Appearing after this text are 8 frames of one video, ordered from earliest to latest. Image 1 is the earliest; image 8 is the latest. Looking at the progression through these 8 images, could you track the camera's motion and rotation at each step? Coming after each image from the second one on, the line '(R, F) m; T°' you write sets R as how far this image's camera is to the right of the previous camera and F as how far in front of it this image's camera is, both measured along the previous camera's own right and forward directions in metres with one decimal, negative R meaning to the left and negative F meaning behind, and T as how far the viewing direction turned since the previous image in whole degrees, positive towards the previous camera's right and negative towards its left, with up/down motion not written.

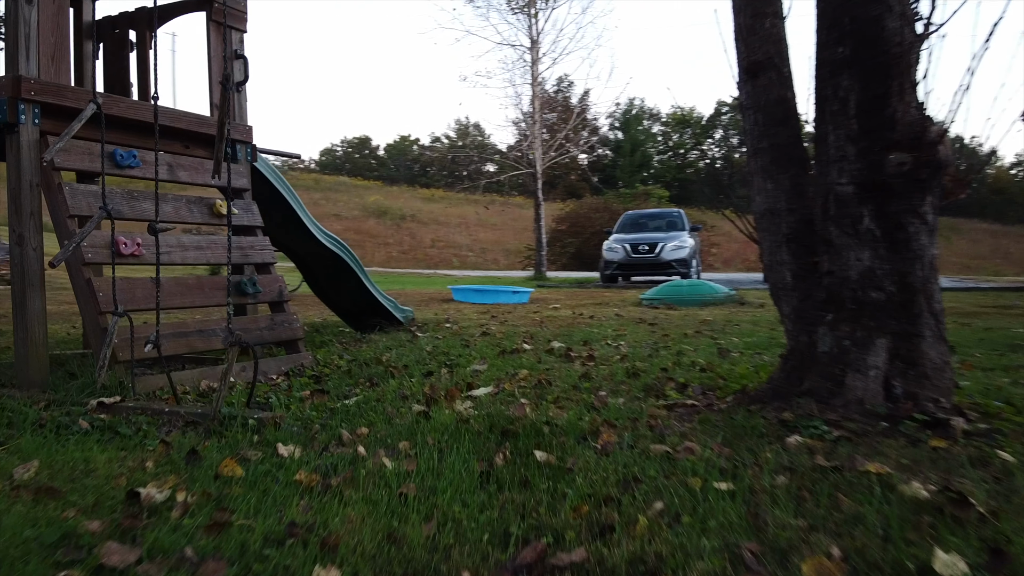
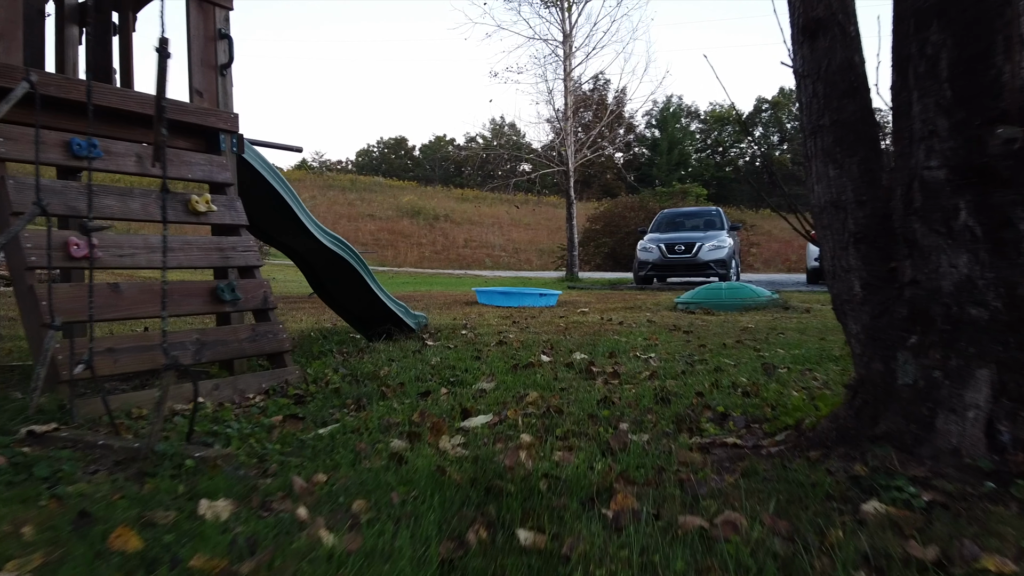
(+0.1, +0.6) m; -3°
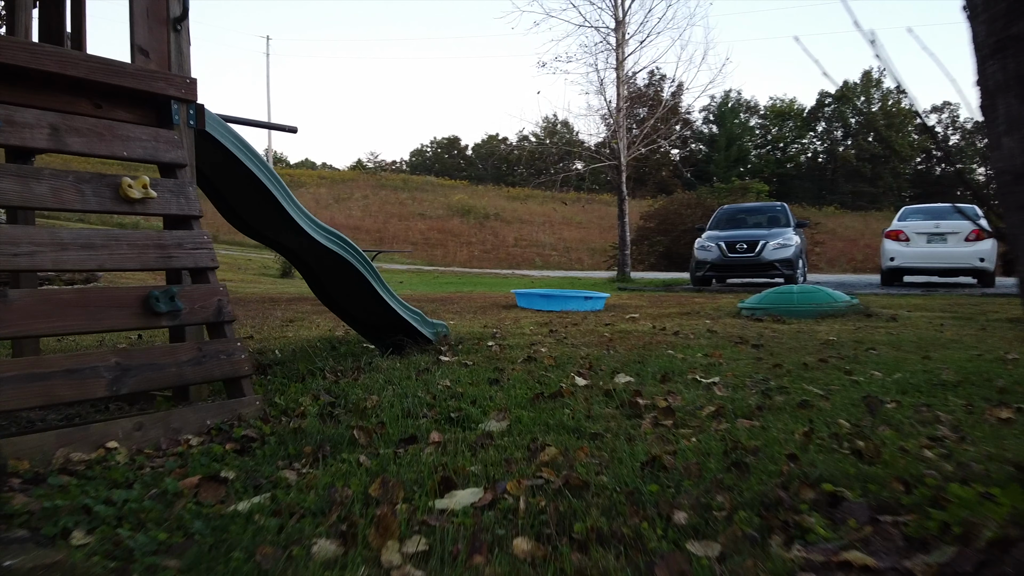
(+0.1, +1.0) m; -4°
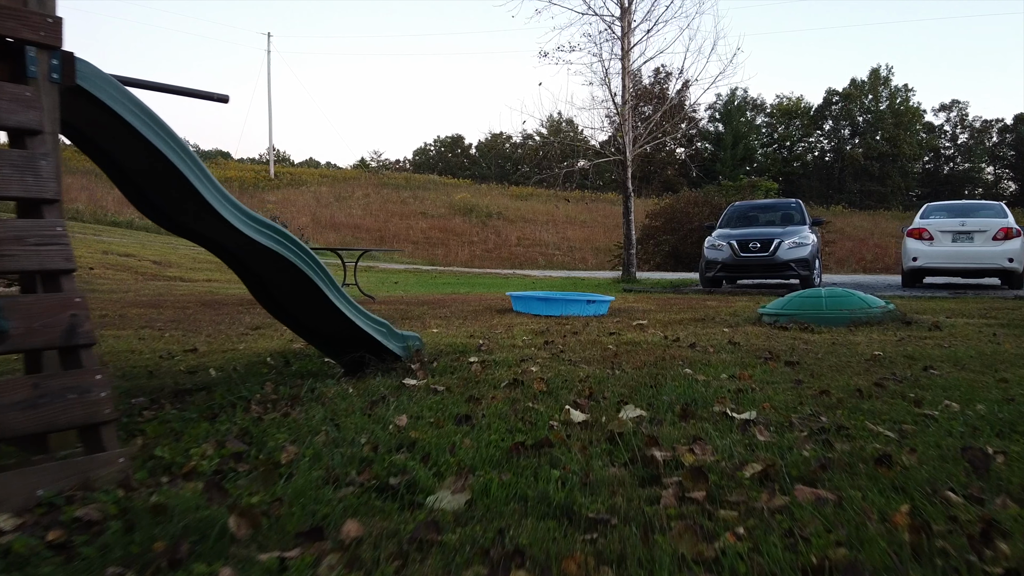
(+0.1, +0.9) m; 0°
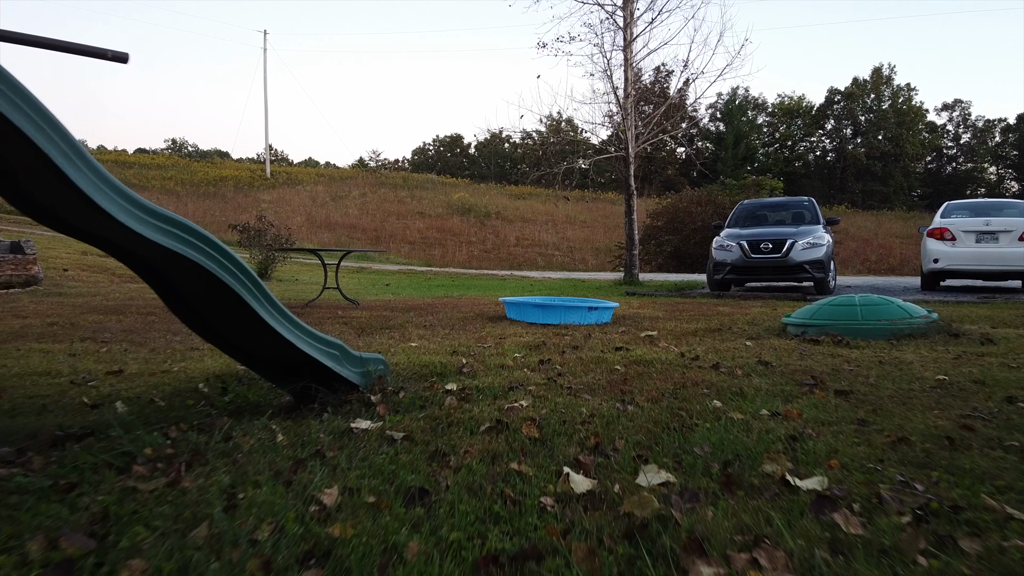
(+0.1, +0.9) m; 0°
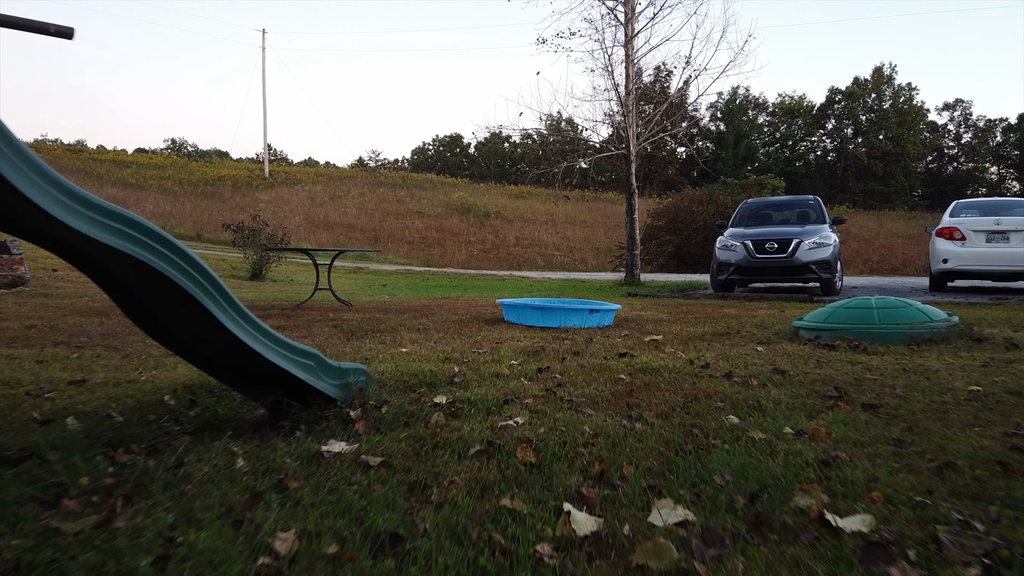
(0.0, +0.3) m; 0°
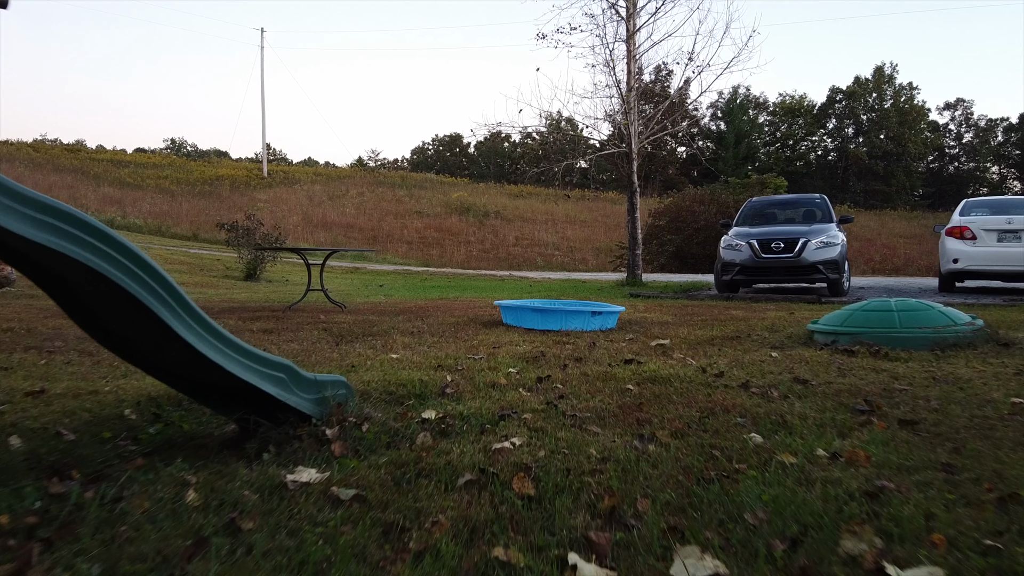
(0.0, +0.3) m; 0°
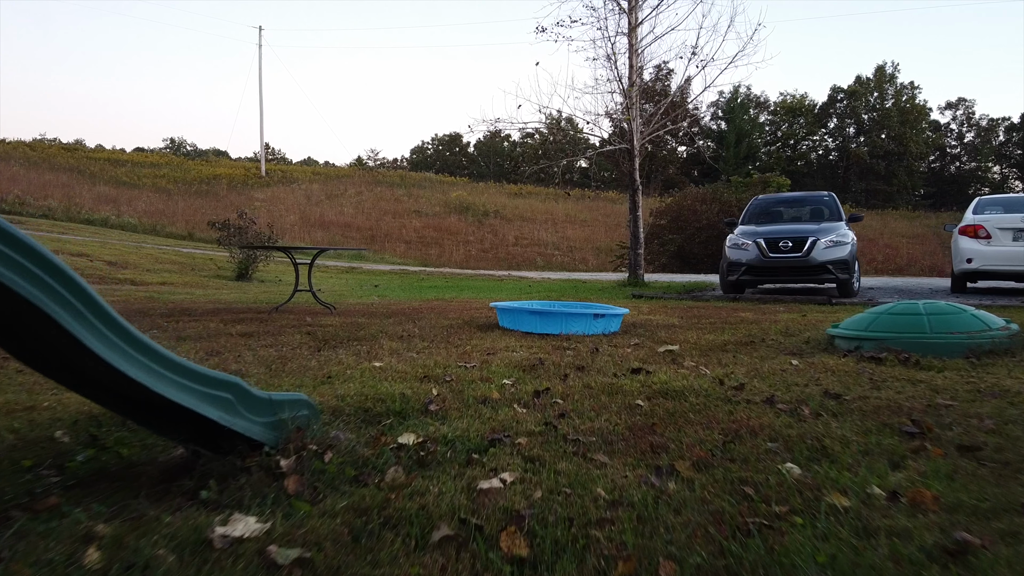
(0.0, +0.5) m; 0°
